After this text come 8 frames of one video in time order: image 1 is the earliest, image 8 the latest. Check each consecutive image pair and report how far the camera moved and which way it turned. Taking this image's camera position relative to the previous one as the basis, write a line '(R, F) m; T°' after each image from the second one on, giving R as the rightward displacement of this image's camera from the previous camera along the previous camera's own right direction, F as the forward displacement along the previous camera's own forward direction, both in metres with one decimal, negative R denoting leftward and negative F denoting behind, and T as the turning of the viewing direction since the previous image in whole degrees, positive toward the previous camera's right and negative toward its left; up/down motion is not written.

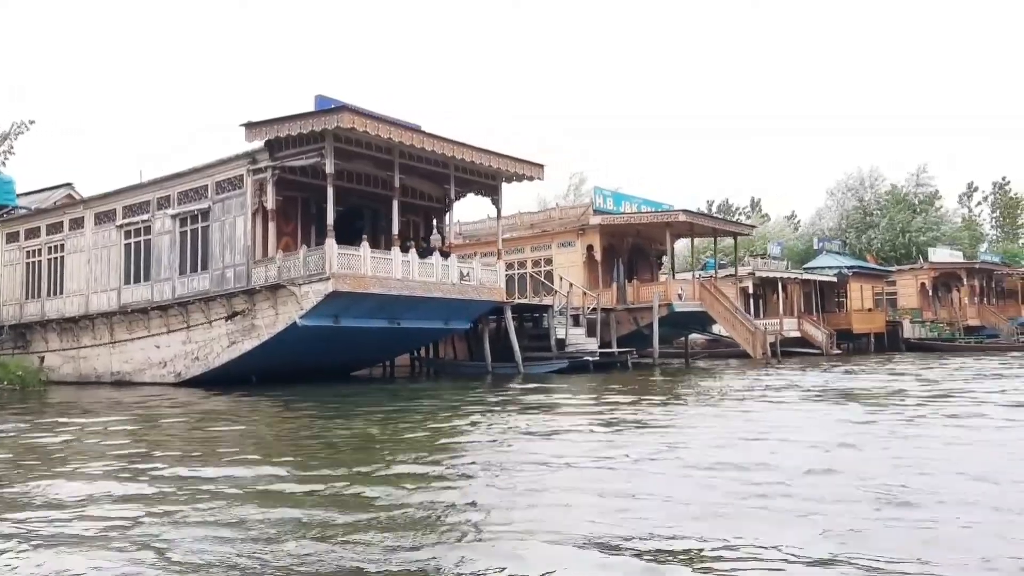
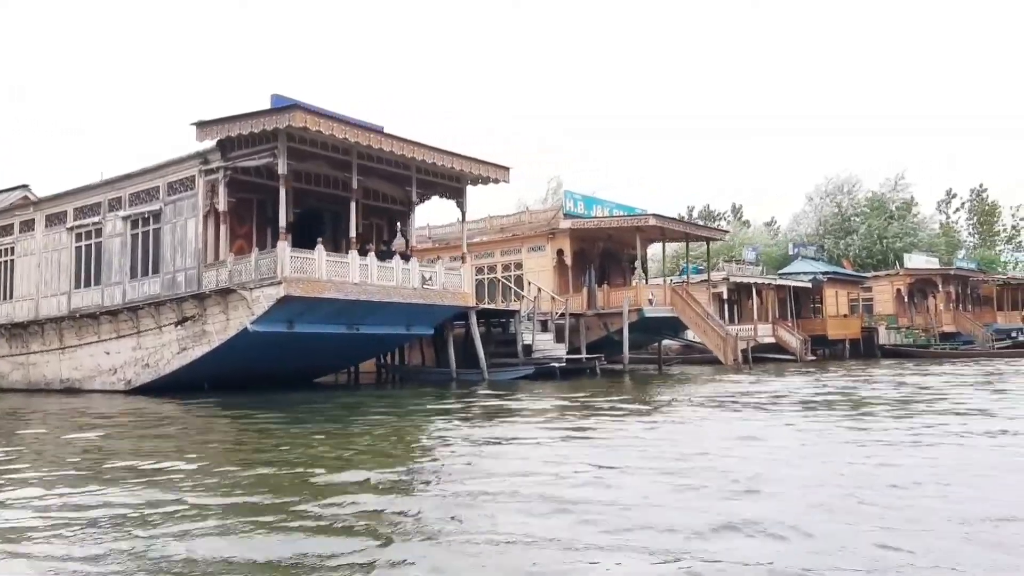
(+0.4, +0.4) m; +1°
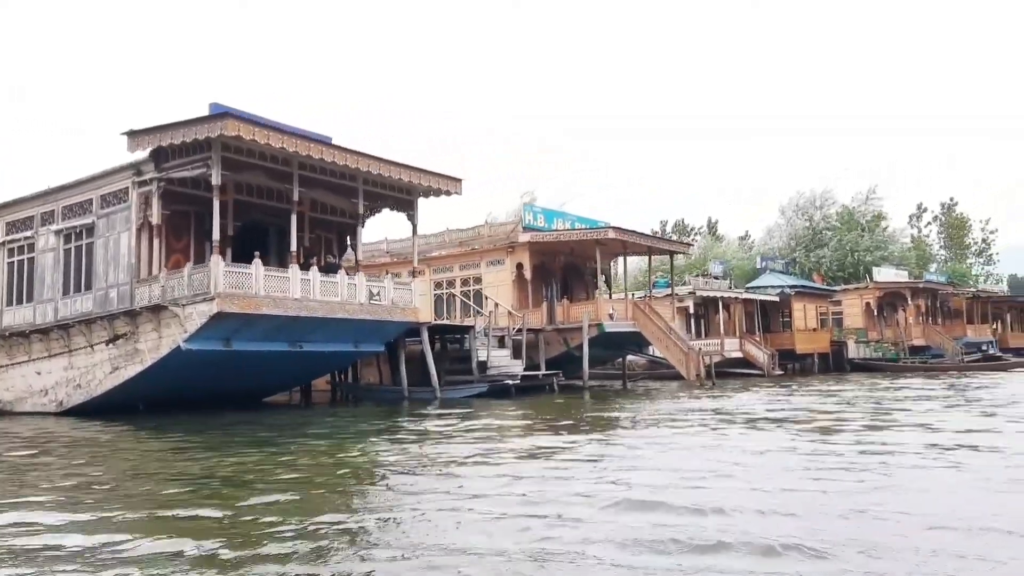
(+0.6, +0.5) m; +1°
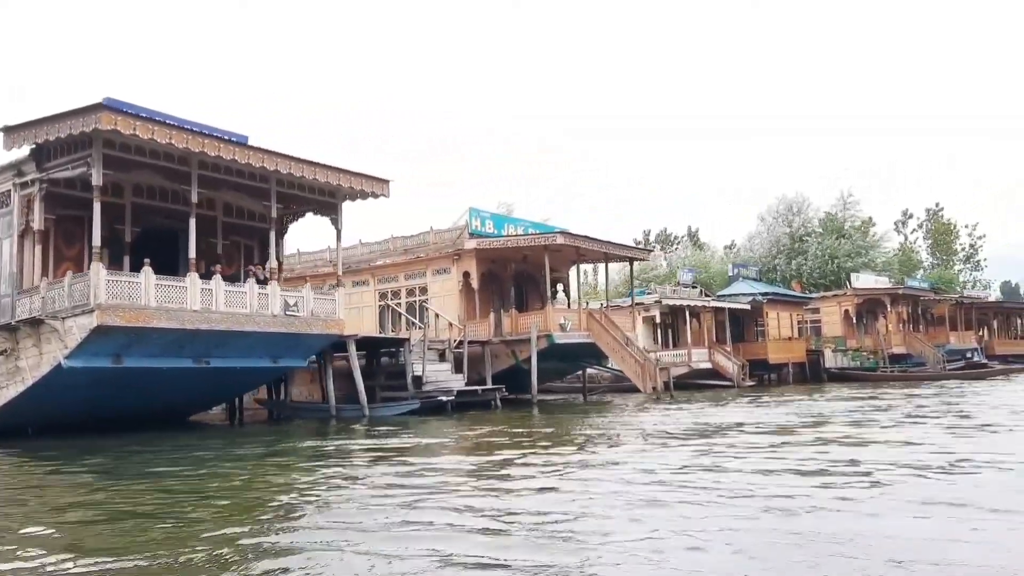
(+1.2, +1.2) m; 0°
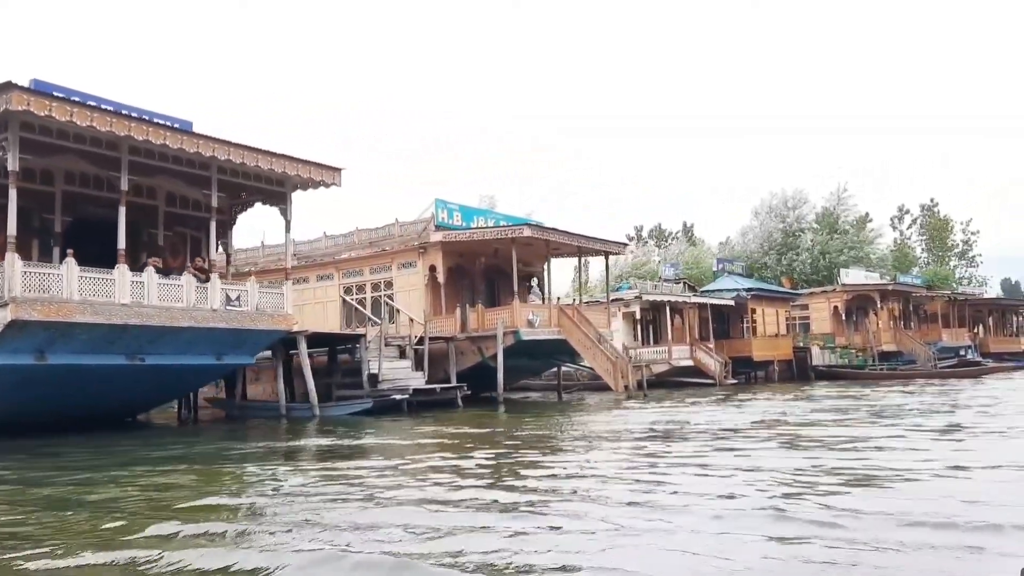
(+0.8, +0.7) m; 0°
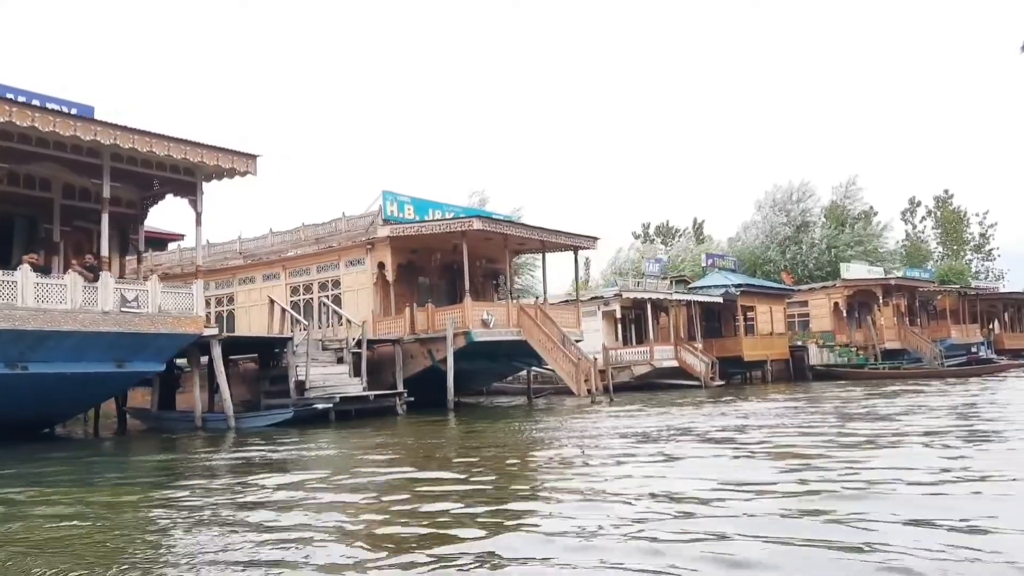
(+1.4, +1.5) m; -1°
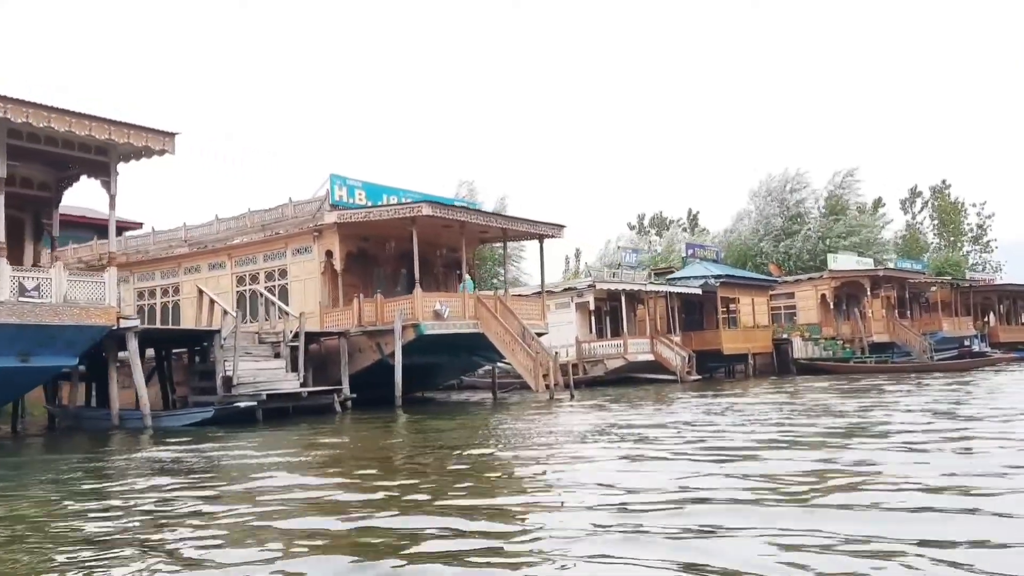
(+1.0, +1.0) m; 0°
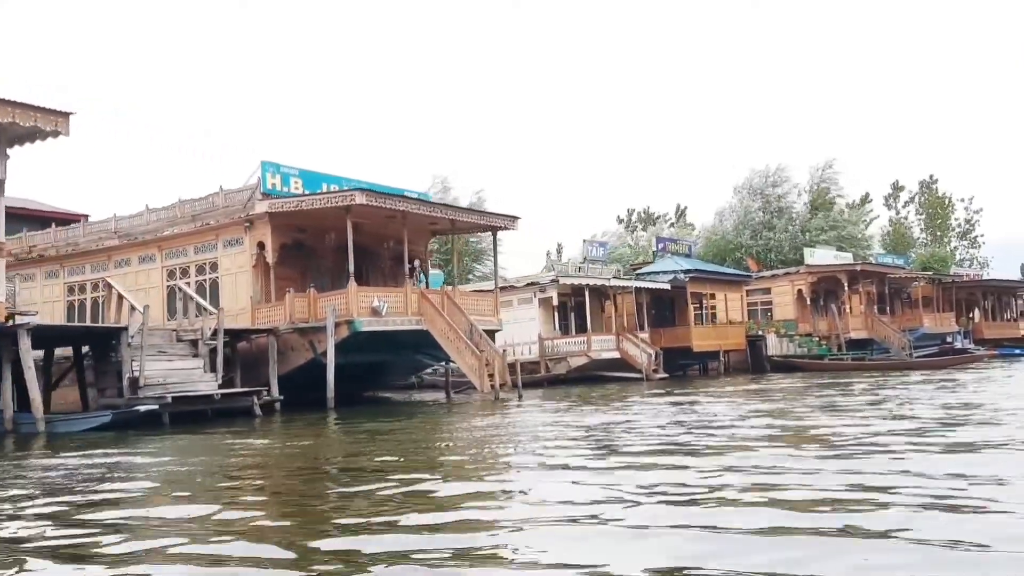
(+1.0, +1.0) m; 0°
